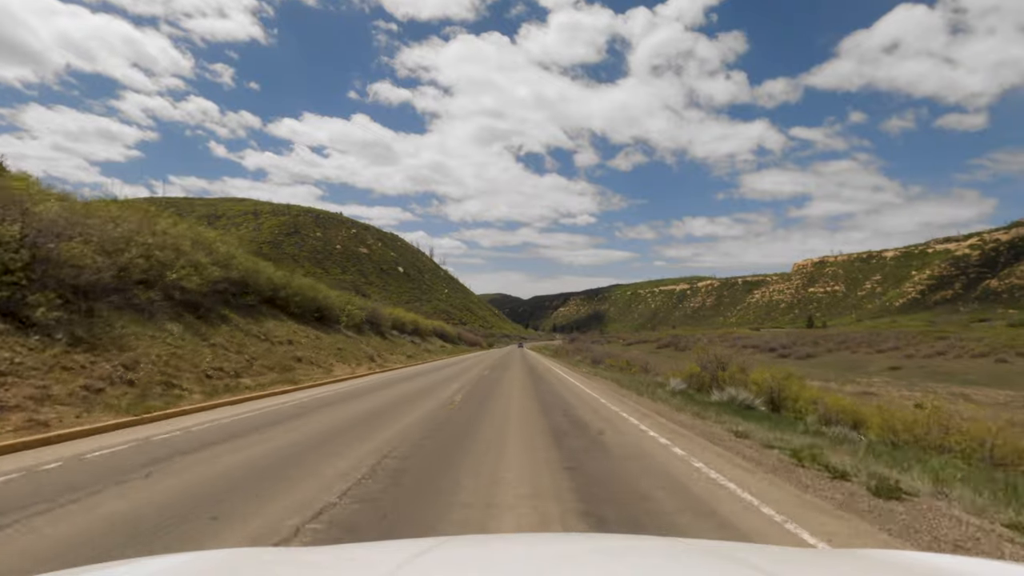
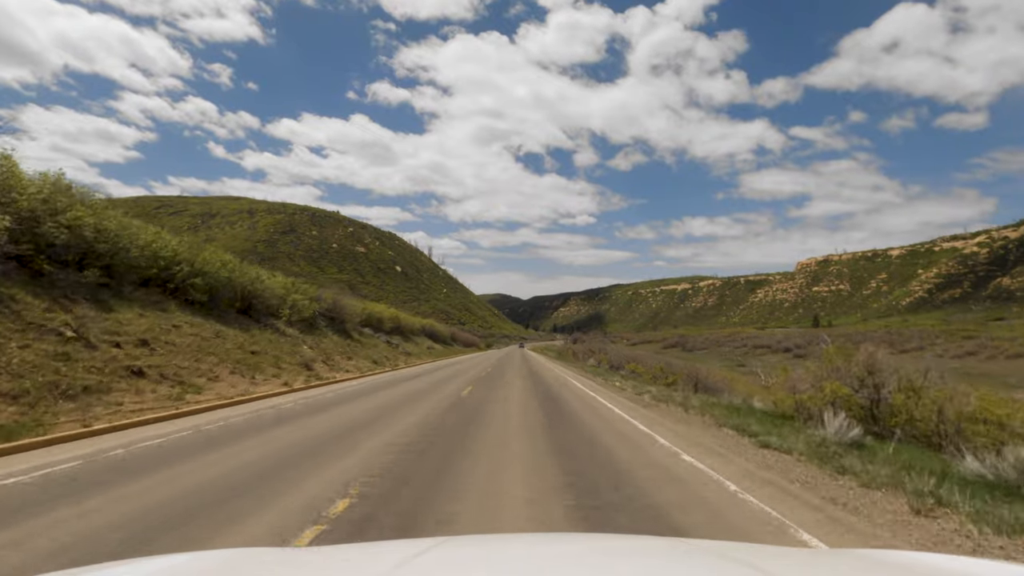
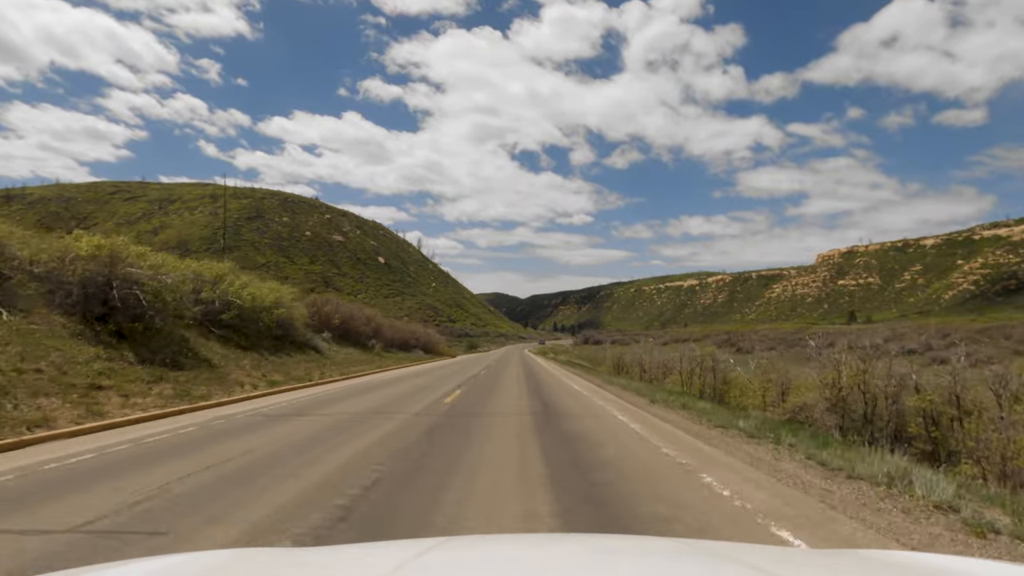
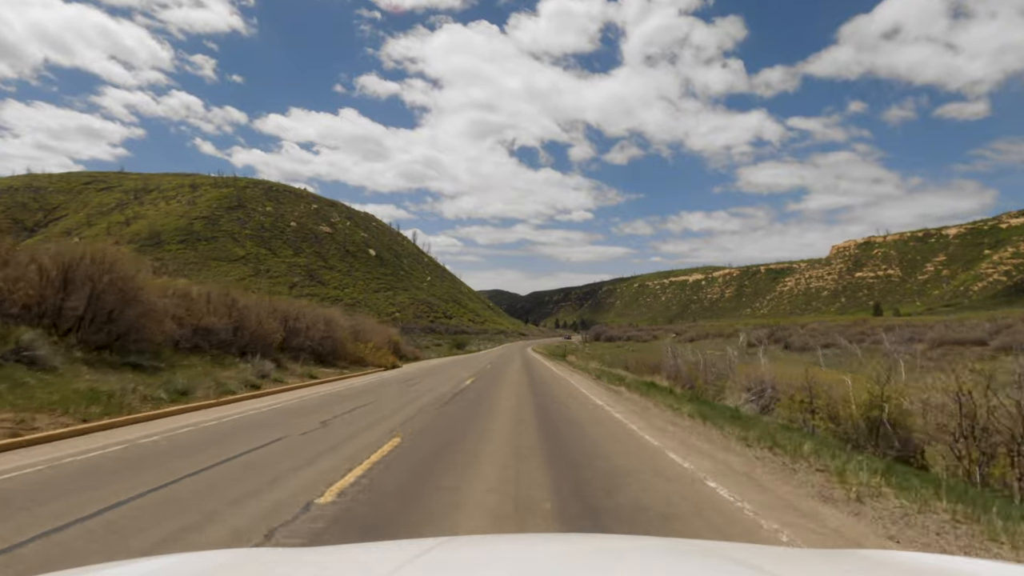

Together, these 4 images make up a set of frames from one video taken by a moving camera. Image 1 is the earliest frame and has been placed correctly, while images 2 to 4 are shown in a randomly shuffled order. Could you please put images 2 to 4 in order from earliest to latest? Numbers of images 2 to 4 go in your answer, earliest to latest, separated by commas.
2, 3, 4
